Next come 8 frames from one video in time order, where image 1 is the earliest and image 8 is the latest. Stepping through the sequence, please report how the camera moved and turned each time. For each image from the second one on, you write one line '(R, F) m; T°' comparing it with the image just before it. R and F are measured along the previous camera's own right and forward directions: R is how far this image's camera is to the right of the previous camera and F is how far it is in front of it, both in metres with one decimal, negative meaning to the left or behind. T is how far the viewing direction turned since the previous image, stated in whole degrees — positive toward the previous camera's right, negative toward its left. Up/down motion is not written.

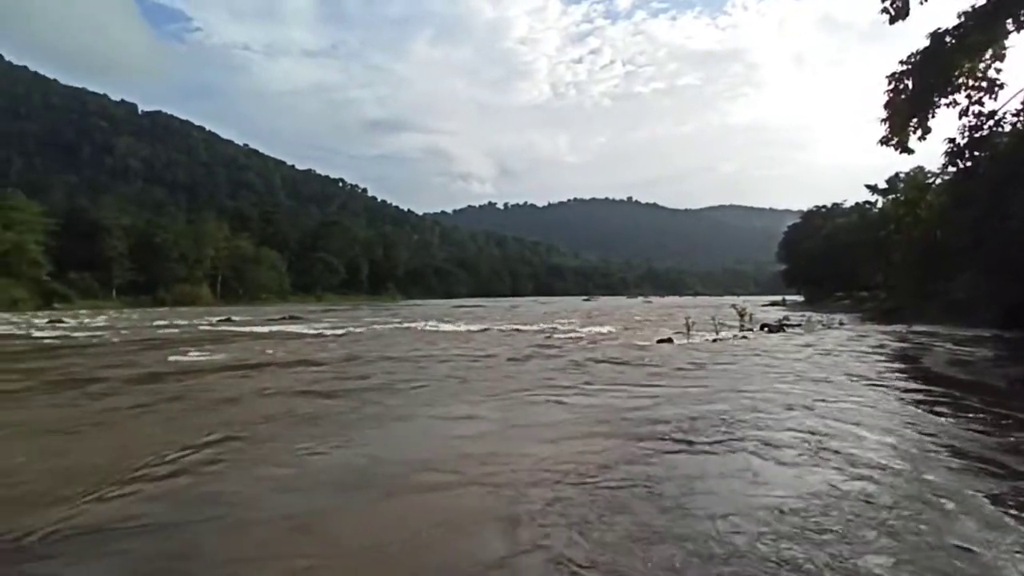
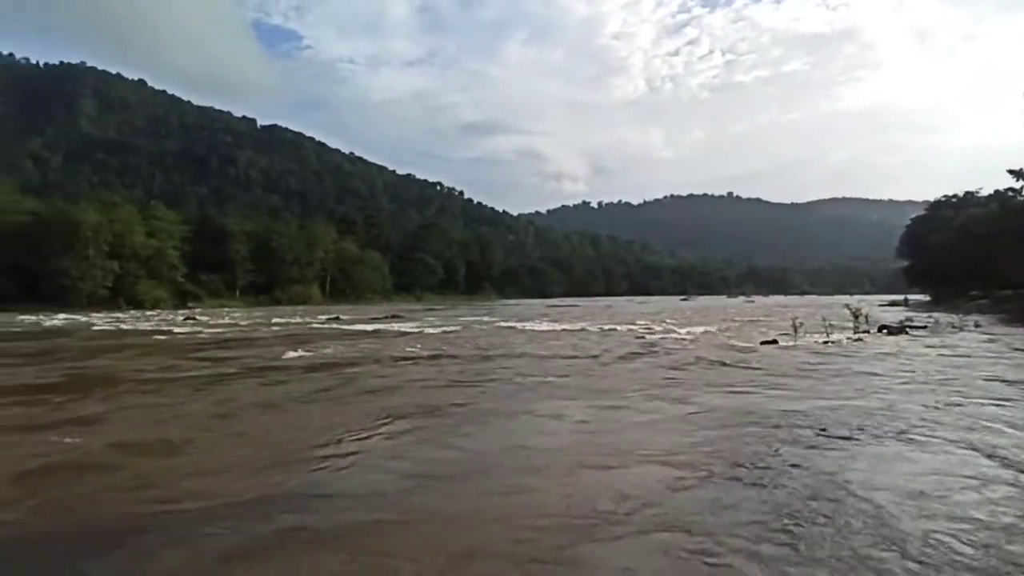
(-0.1, -0.1) m; -9°
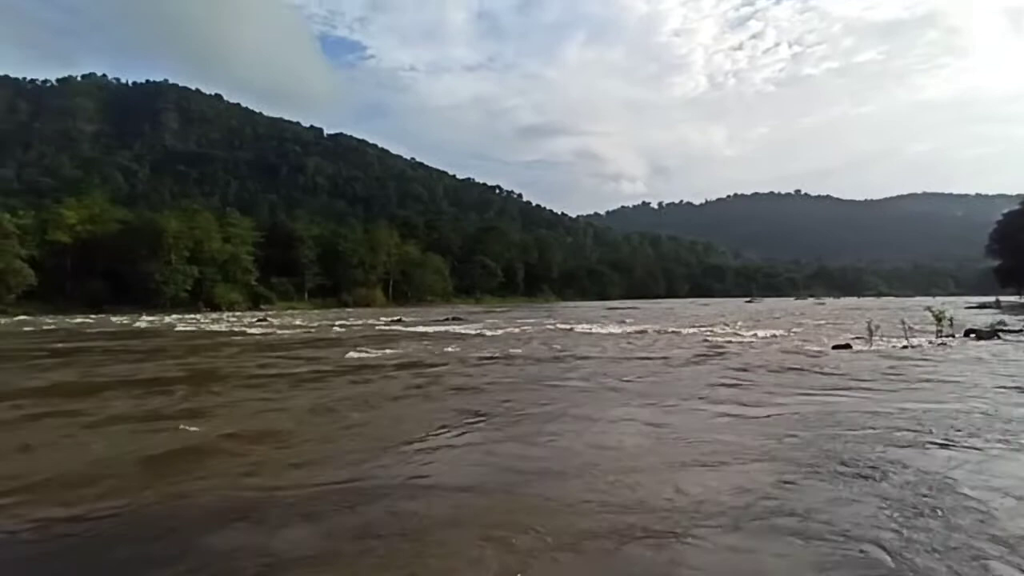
(-0.1, 0.0) m; -6°
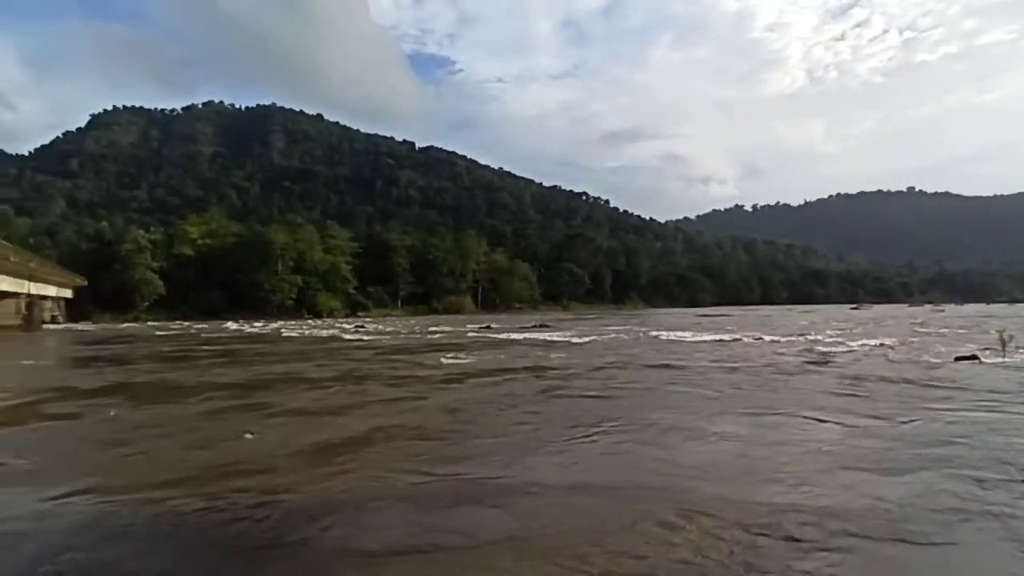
(-0.2, -0.2) m; -8°
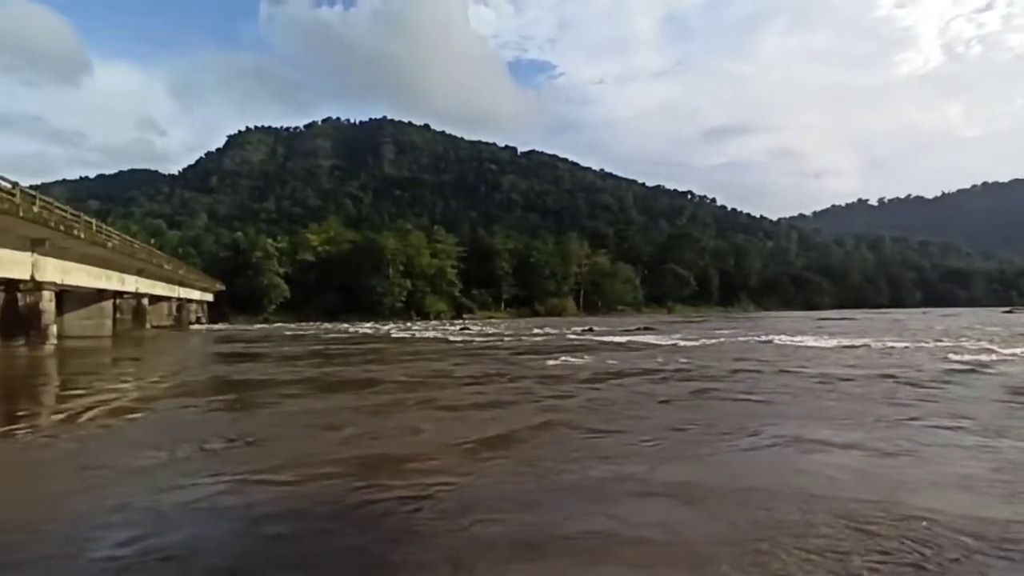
(-0.2, -0.1) m; -10°
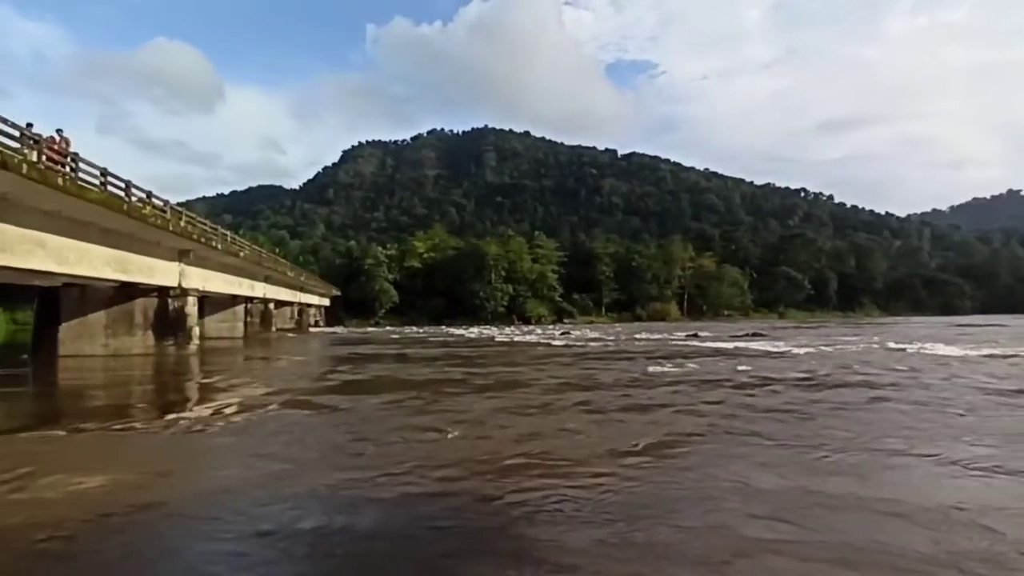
(-0.5, -0.2) m; -10°
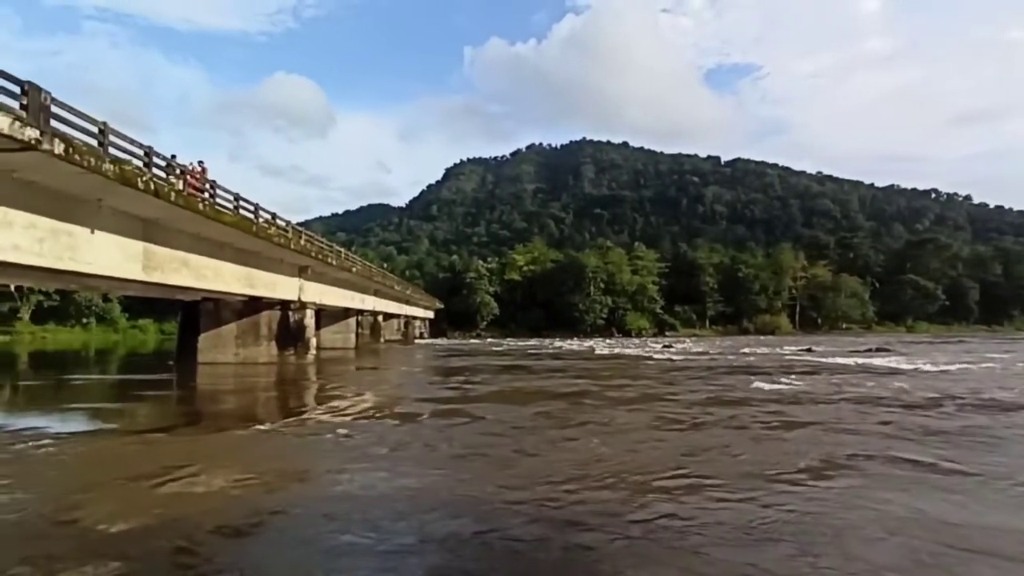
(-0.8, -0.2) m; -9°
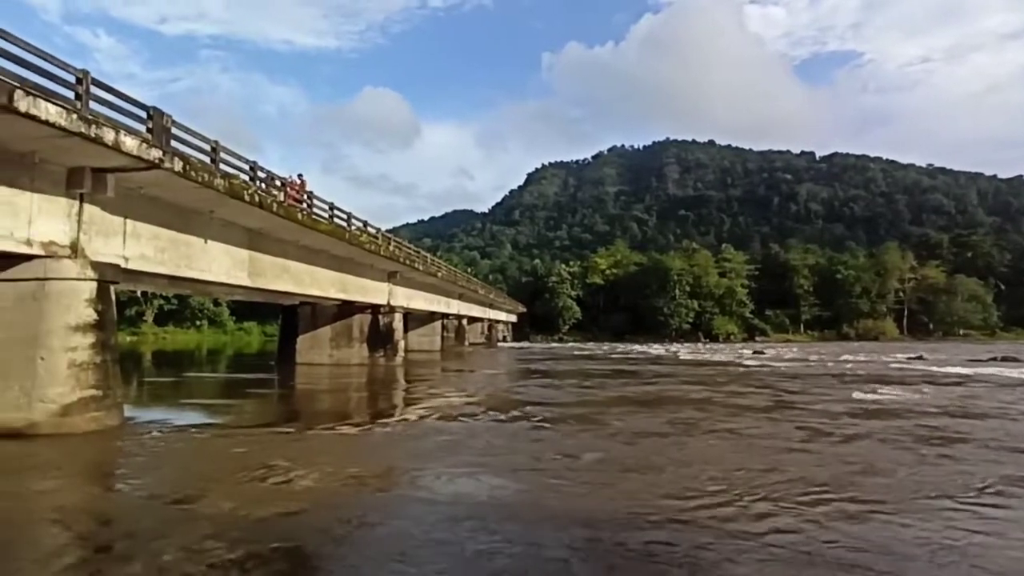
(-0.5, -0.2) m; -8°
